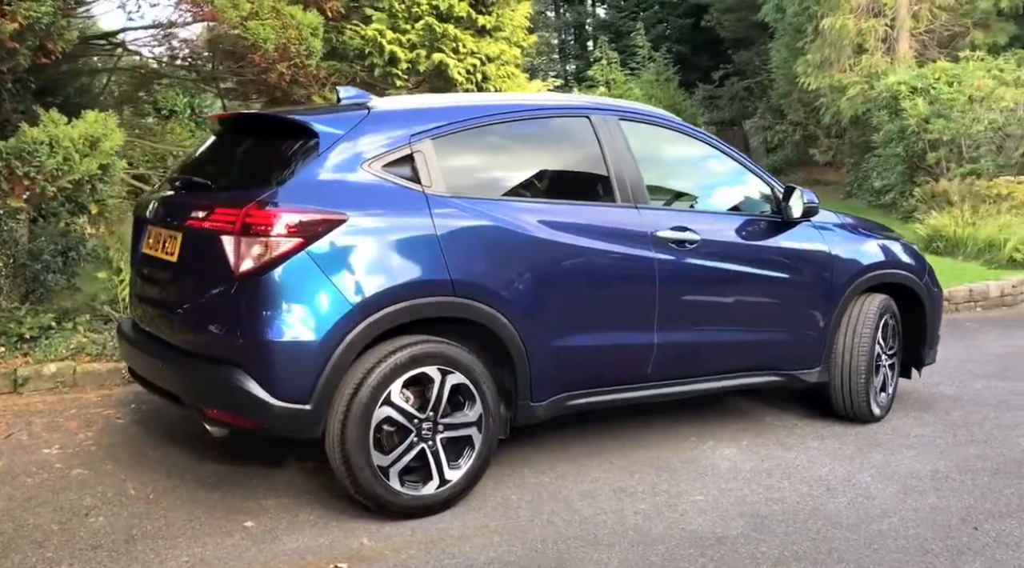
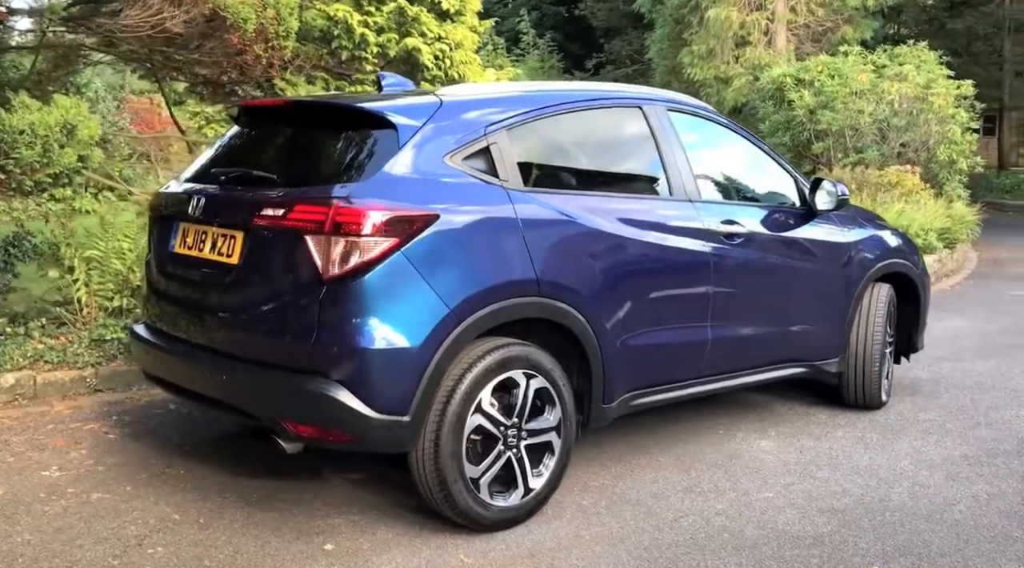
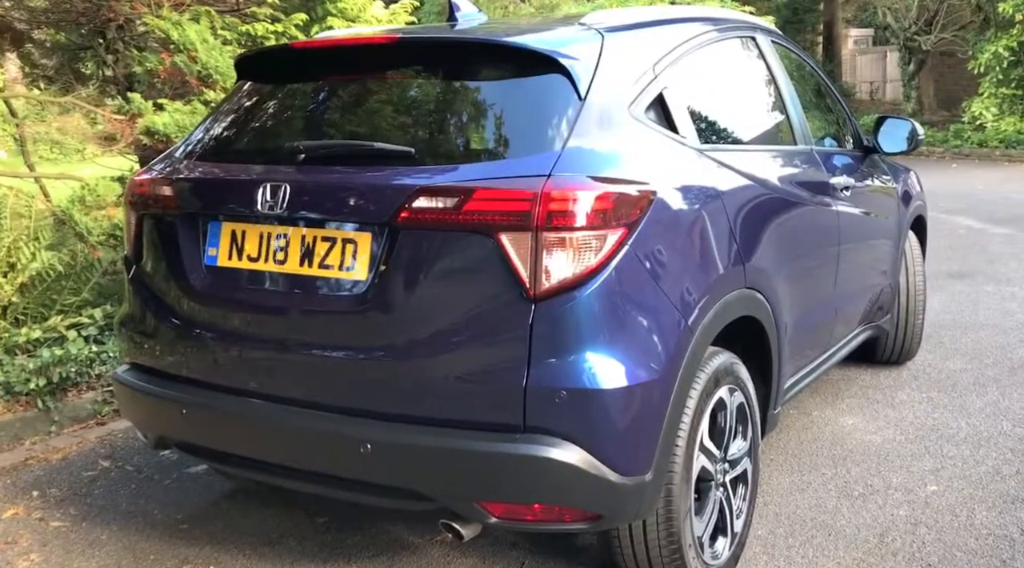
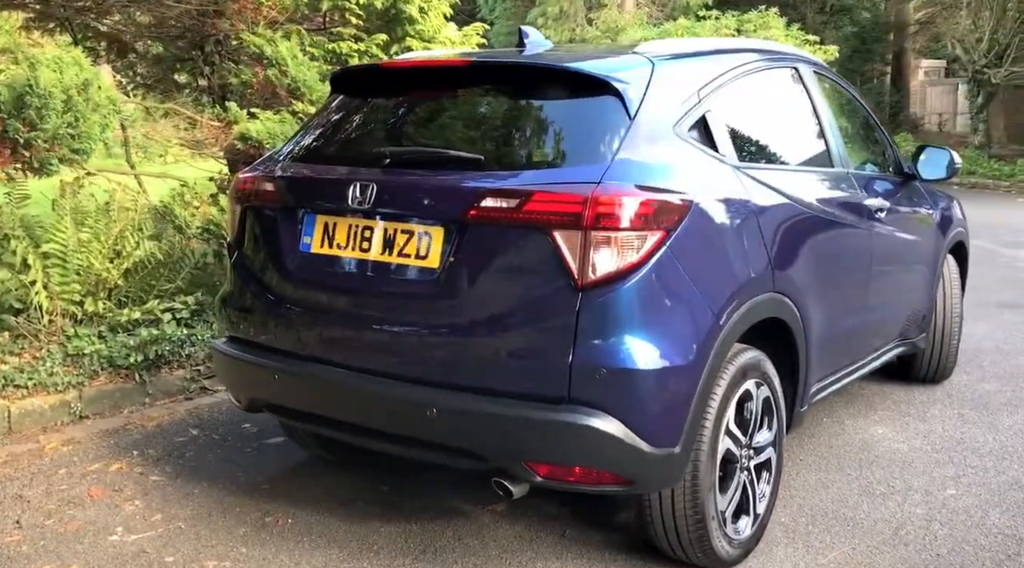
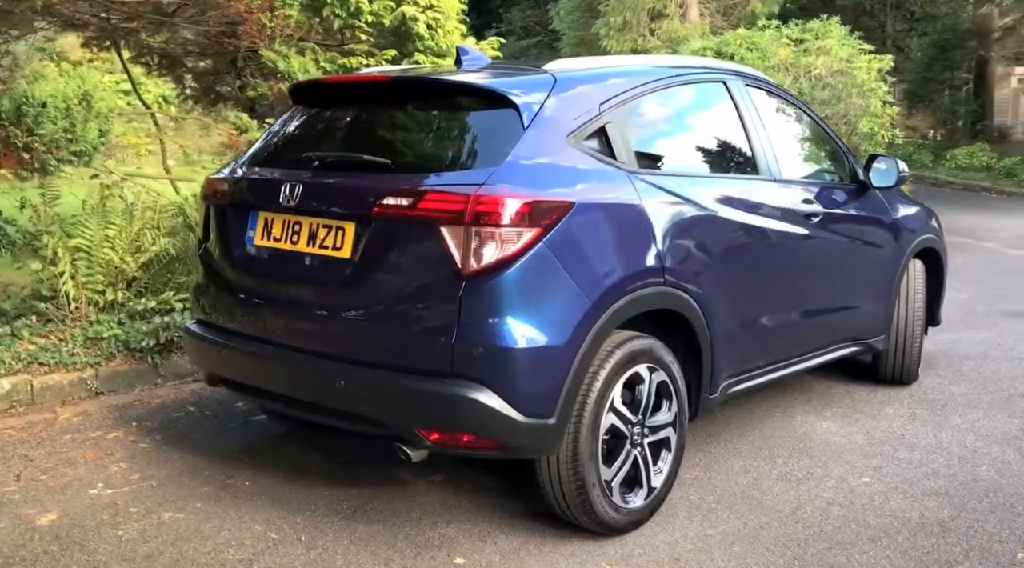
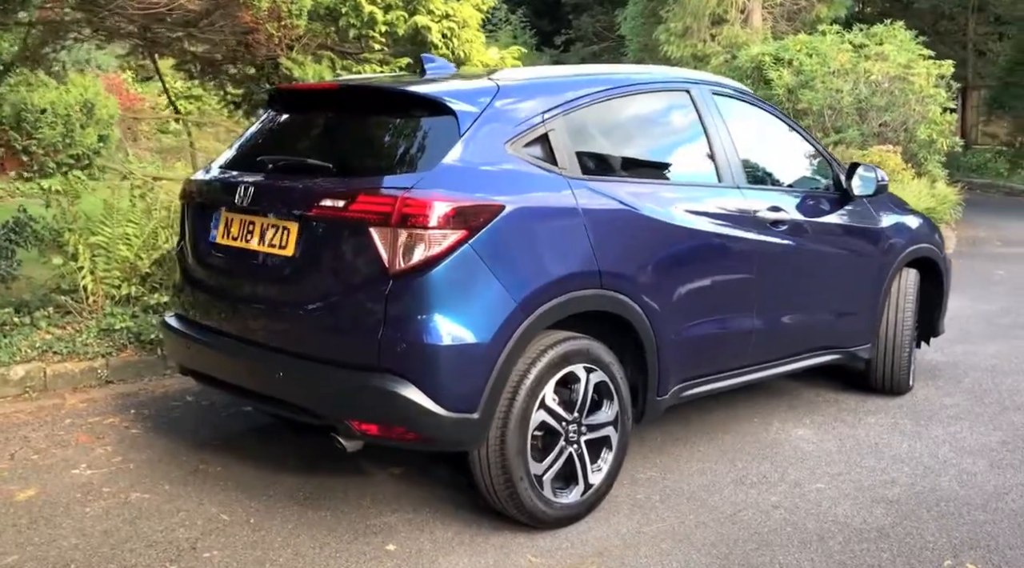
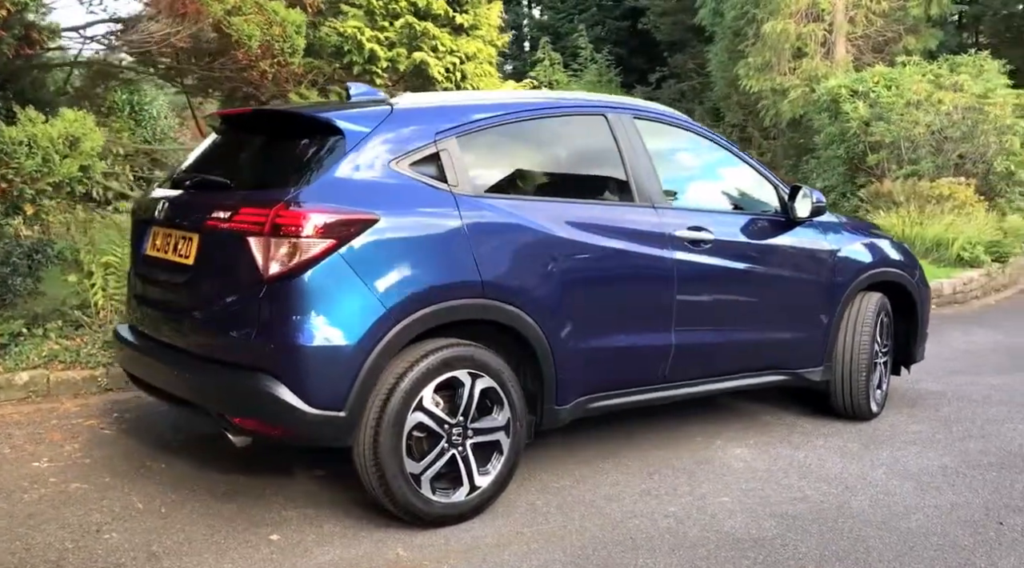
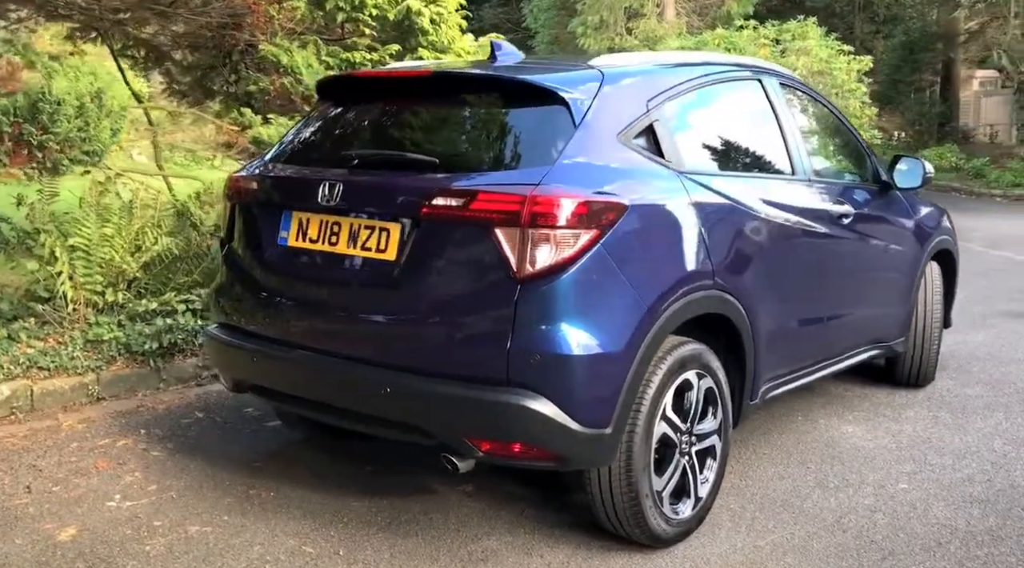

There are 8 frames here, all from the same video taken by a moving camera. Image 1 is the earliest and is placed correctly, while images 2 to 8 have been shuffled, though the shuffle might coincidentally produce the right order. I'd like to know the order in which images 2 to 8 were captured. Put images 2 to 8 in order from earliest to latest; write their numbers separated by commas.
7, 2, 6, 5, 8, 4, 3
